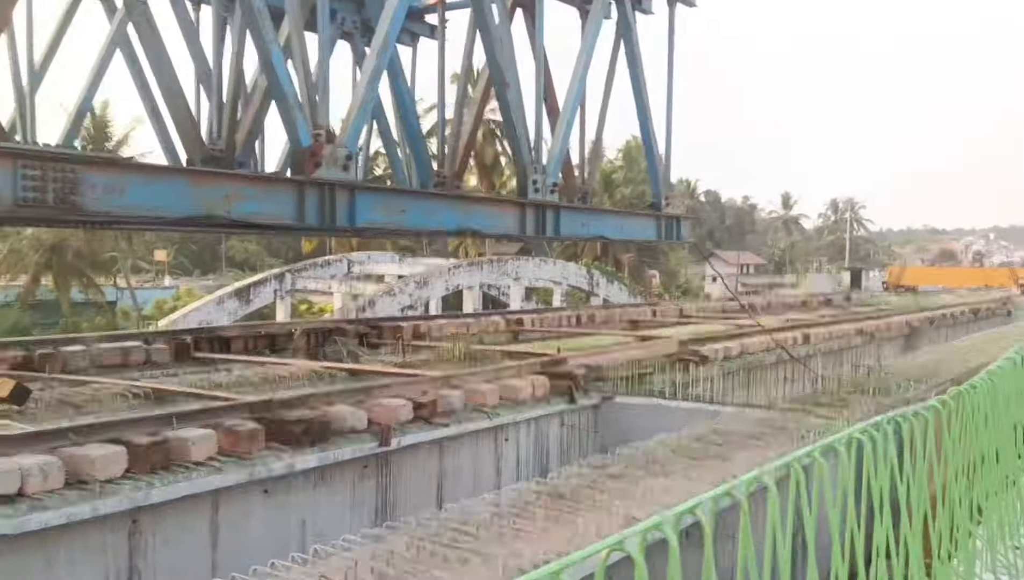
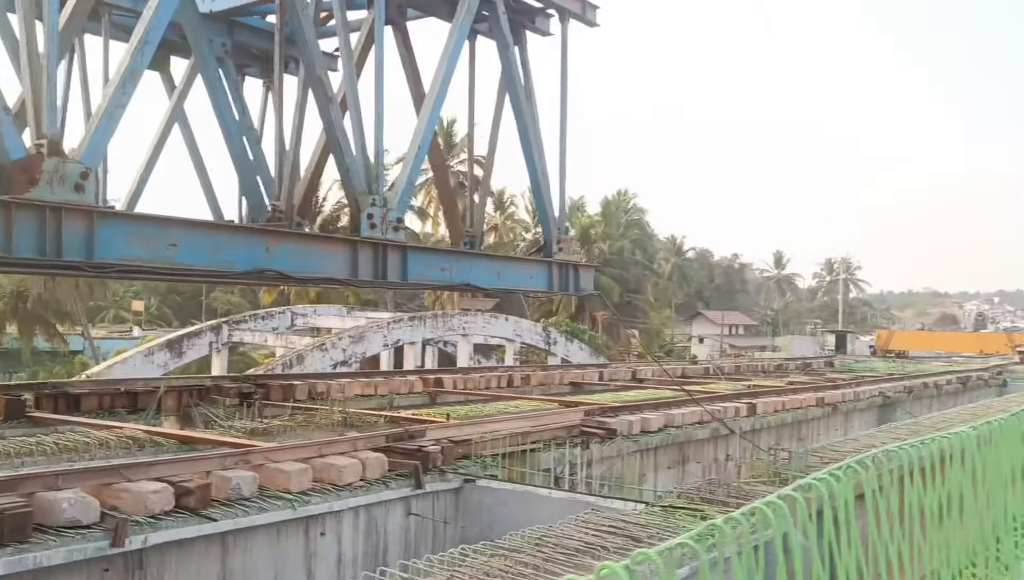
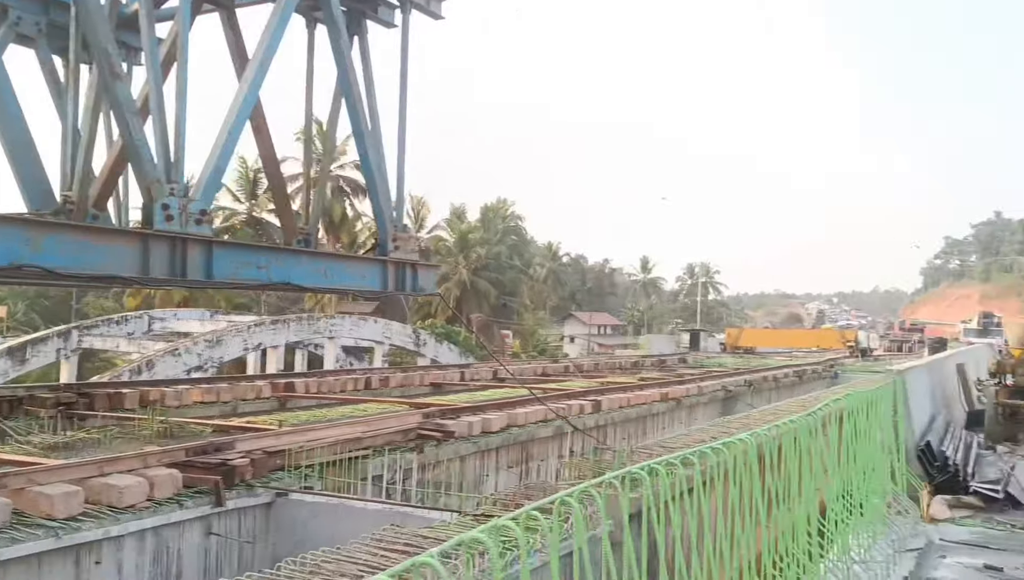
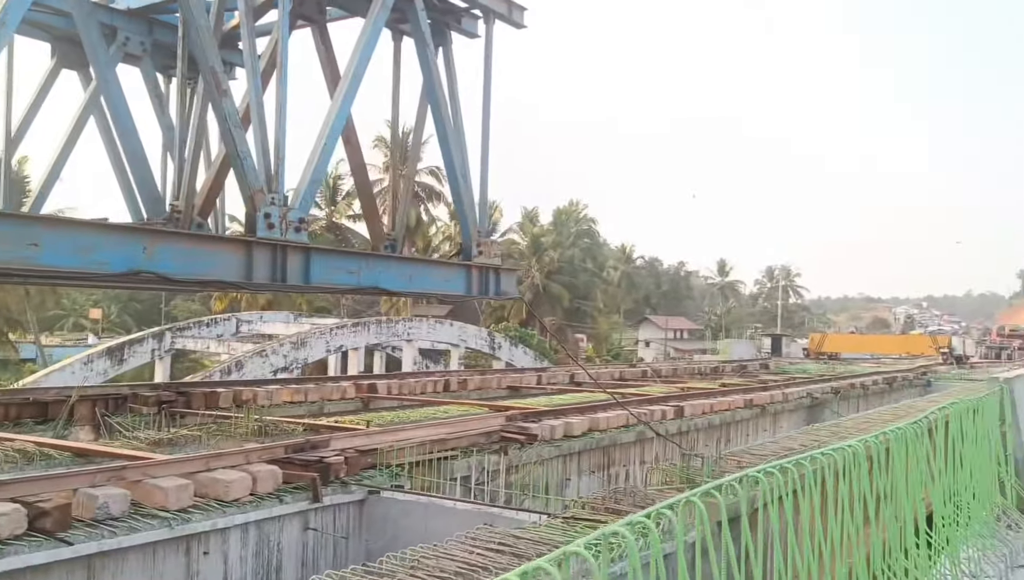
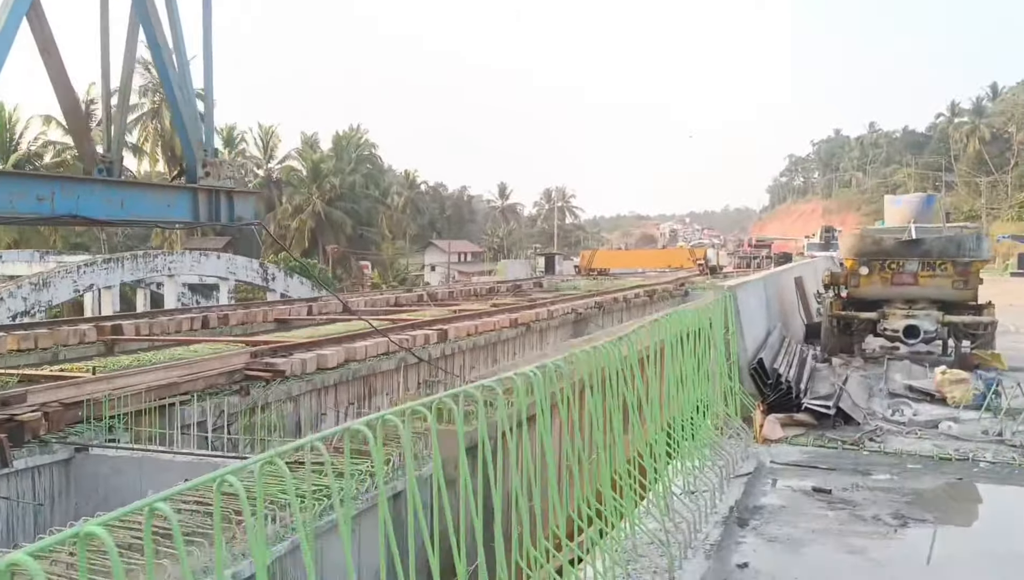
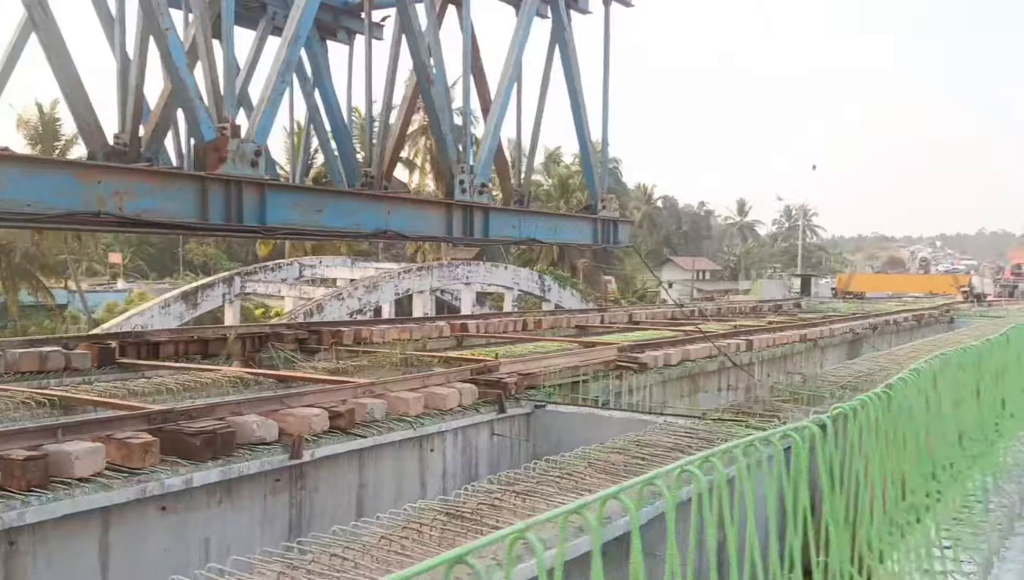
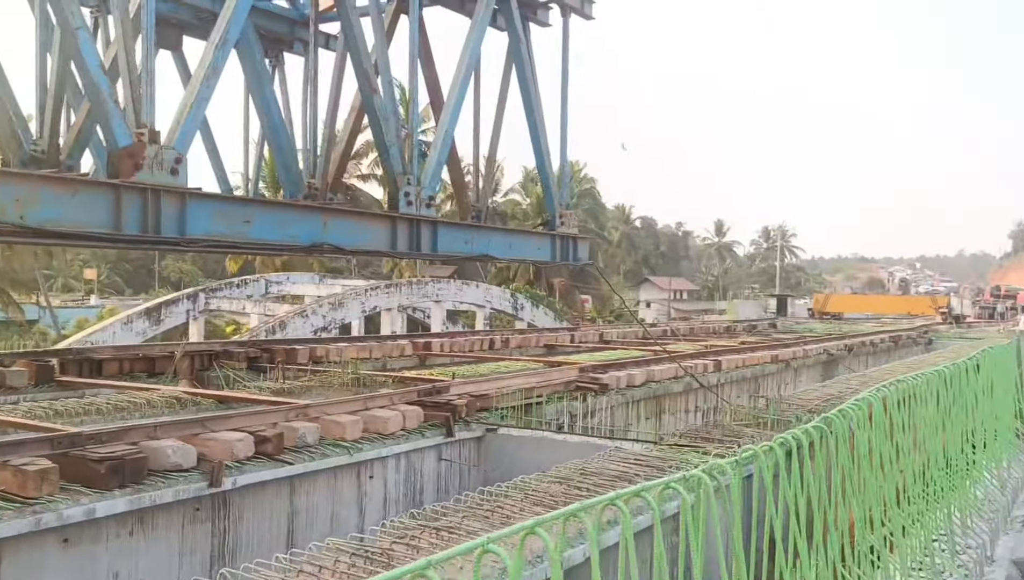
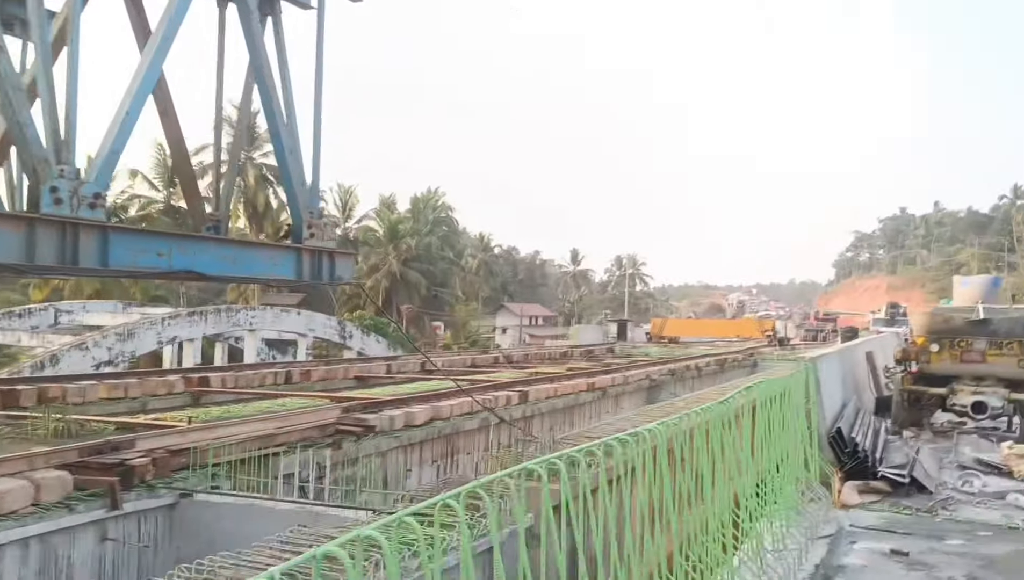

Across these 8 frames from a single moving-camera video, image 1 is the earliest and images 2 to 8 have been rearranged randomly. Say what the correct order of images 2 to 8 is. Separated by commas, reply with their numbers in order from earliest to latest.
6, 7, 2, 4, 3, 8, 5
